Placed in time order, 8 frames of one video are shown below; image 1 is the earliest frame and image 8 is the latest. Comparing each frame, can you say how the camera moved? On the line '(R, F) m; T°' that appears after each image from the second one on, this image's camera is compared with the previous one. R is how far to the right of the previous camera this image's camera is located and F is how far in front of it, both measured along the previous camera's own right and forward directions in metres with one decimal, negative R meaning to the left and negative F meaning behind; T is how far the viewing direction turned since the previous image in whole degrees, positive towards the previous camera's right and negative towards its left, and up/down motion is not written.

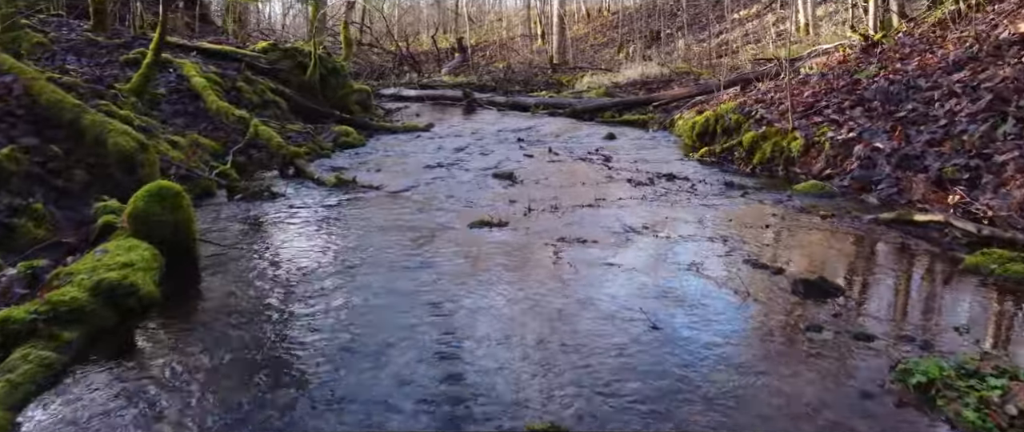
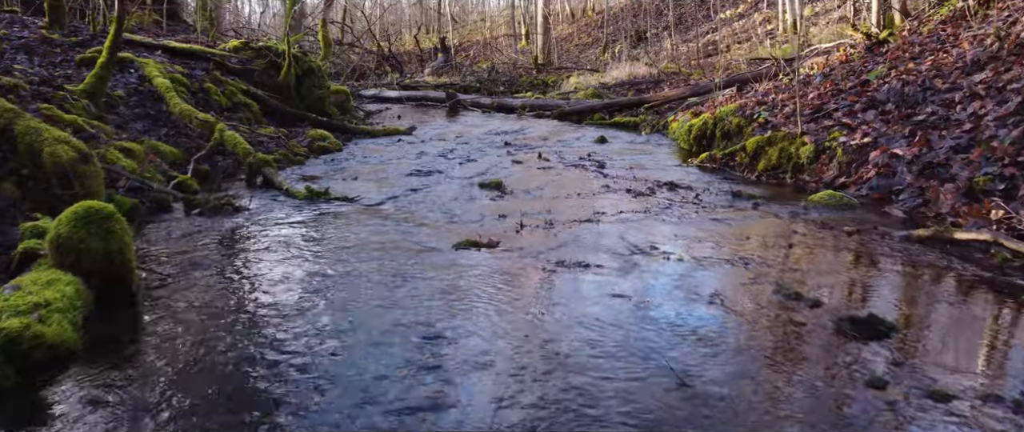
(-0.1, +0.9) m; +1°
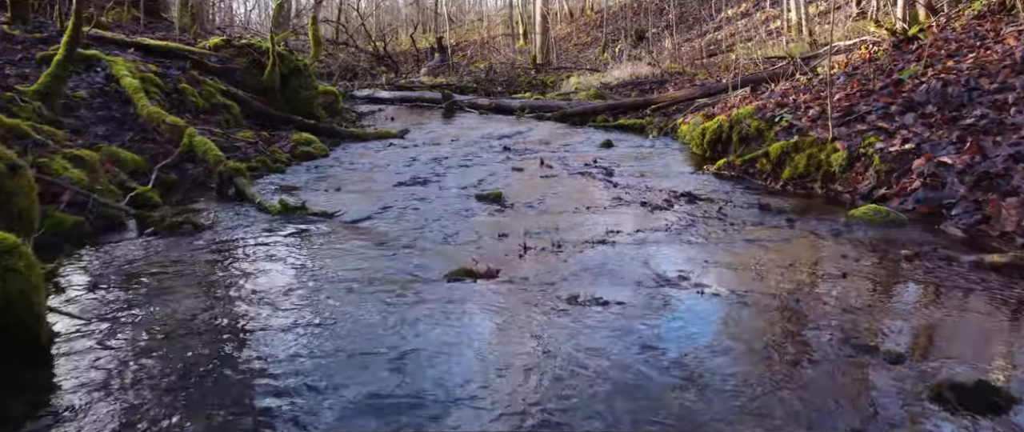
(0.0, +1.1) m; 0°
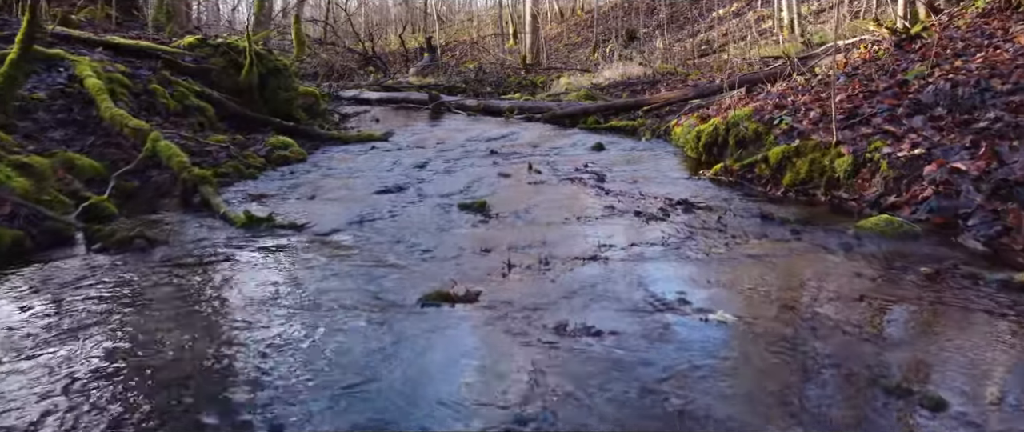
(+0.1, +0.6) m; +1°
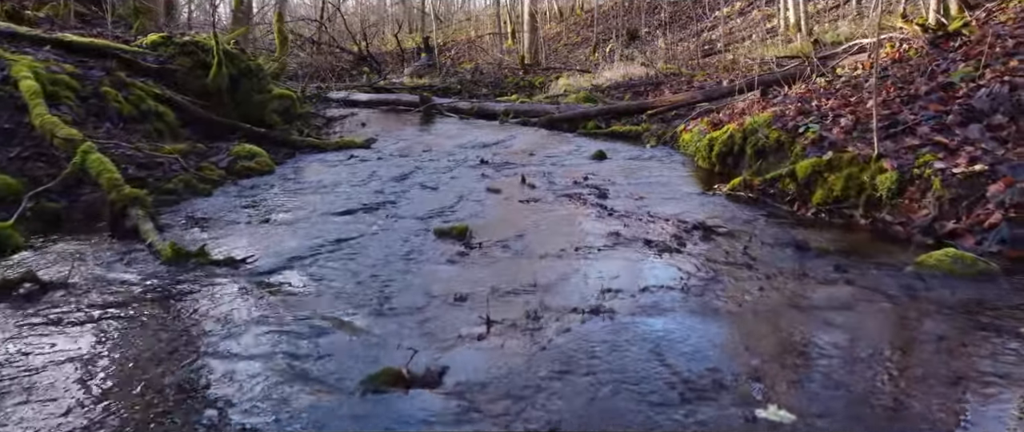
(+0.1, +1.3) m; 0°
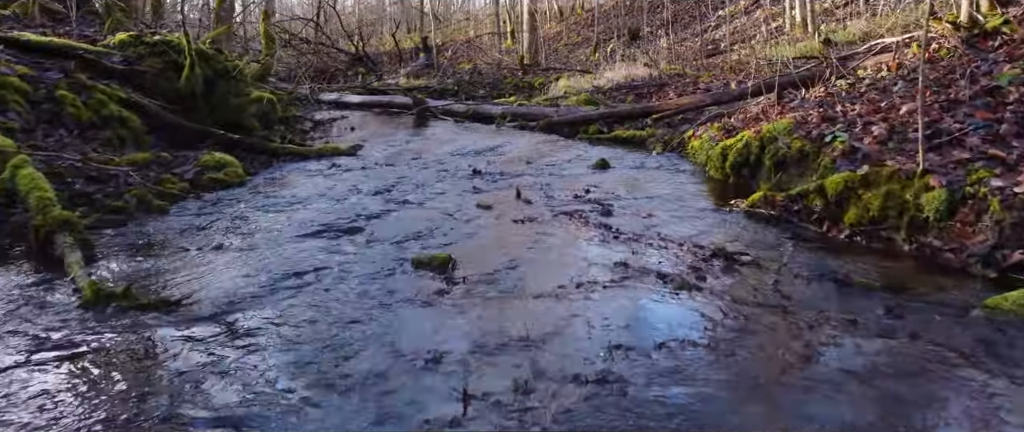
(+0.1, +1.0) m; 0°
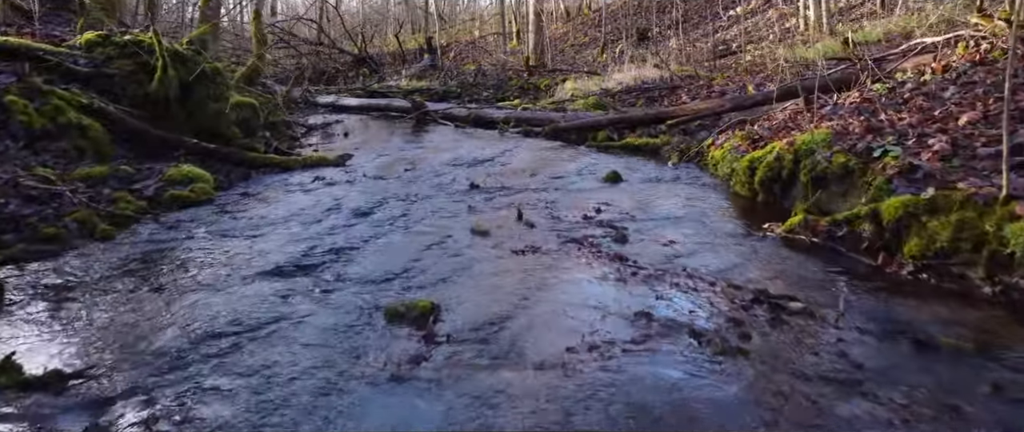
(+0.1, +1.2) m; 0°
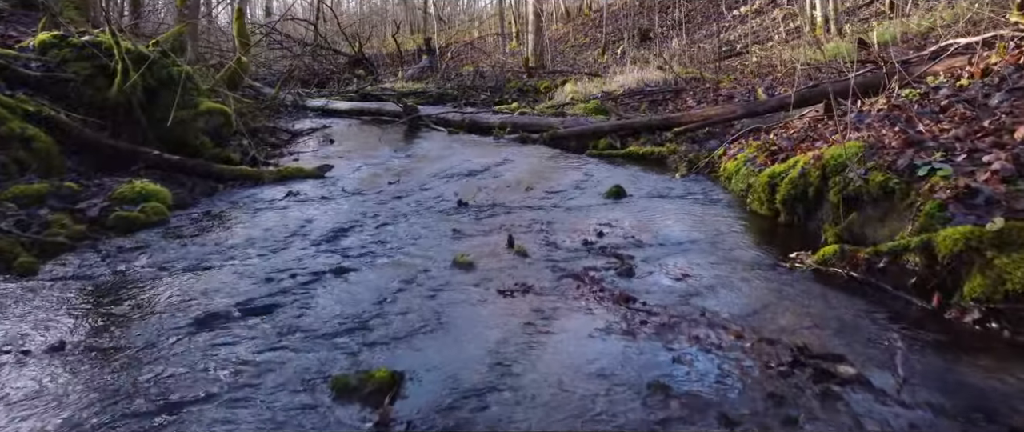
(+0.1, +1.1) m; 0°
